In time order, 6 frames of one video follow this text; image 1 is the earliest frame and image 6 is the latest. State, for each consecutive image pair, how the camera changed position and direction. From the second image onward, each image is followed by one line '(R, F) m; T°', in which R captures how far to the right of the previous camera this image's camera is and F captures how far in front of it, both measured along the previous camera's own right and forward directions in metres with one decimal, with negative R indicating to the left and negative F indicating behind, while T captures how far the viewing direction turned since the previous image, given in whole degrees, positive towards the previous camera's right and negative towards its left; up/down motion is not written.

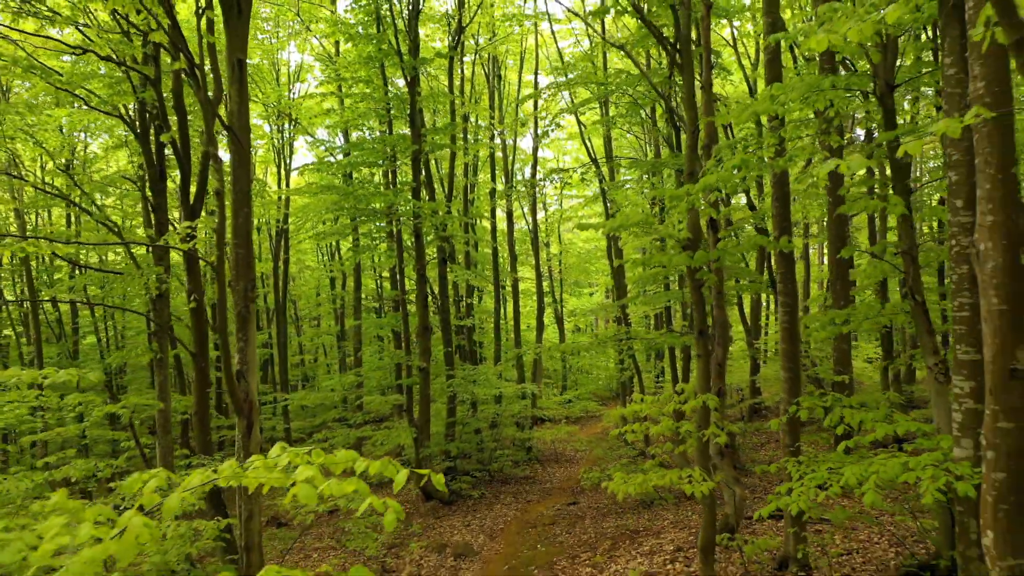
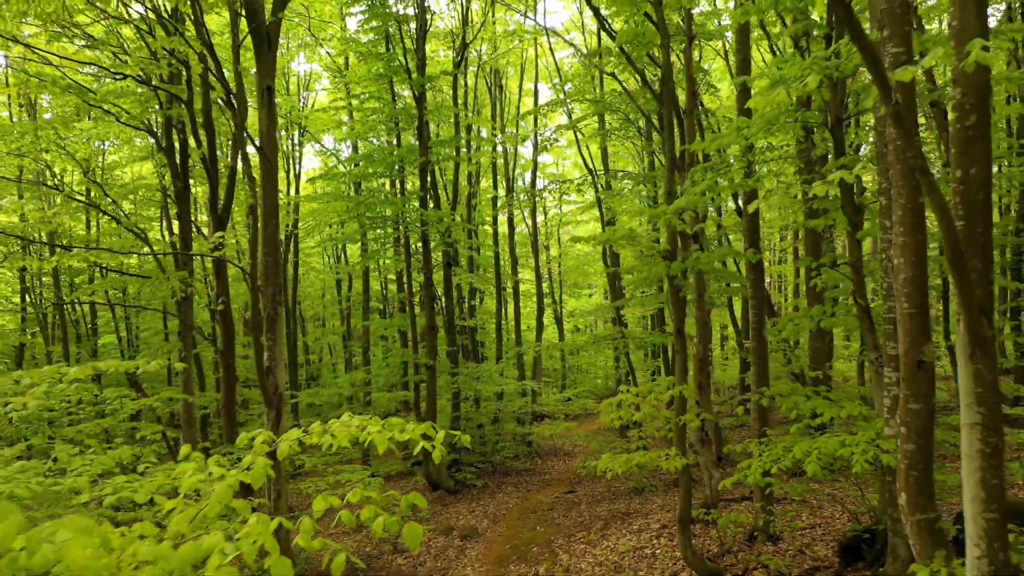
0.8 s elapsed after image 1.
(0.0, -0.7) m; 0°
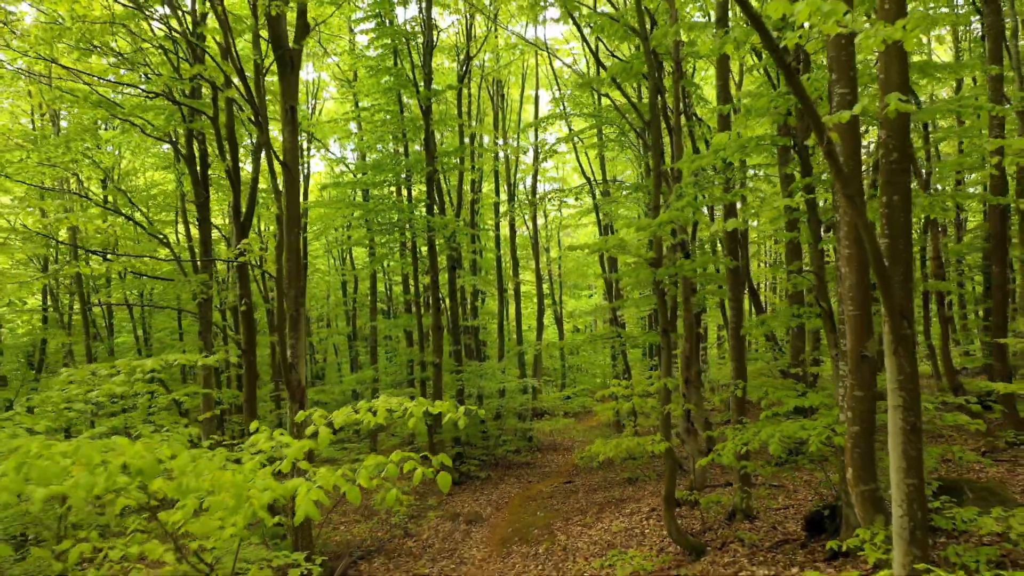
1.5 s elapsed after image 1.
(0.0, -0.7) m; 0°
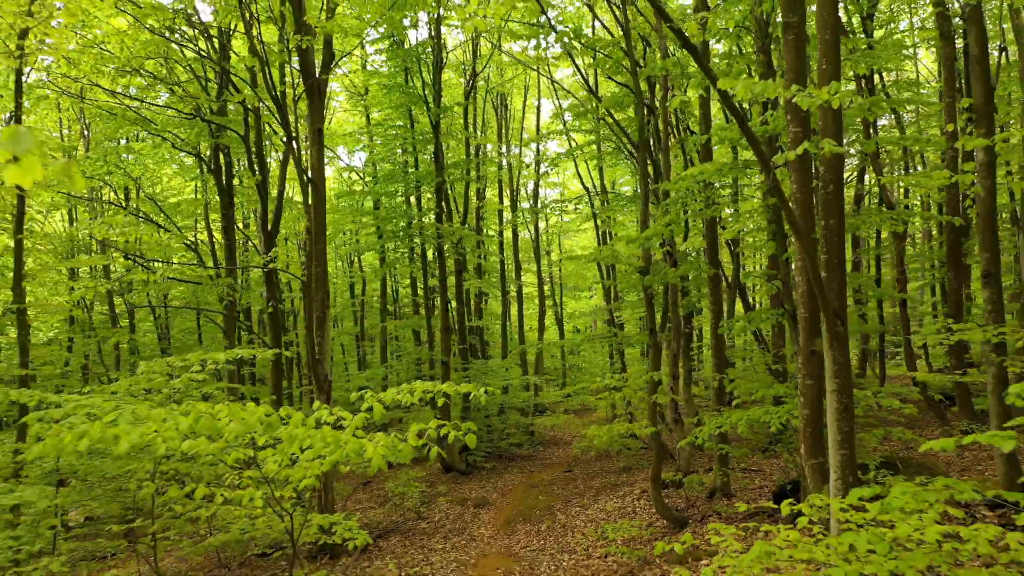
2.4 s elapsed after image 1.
(-0.1, -0.9) m; 0°
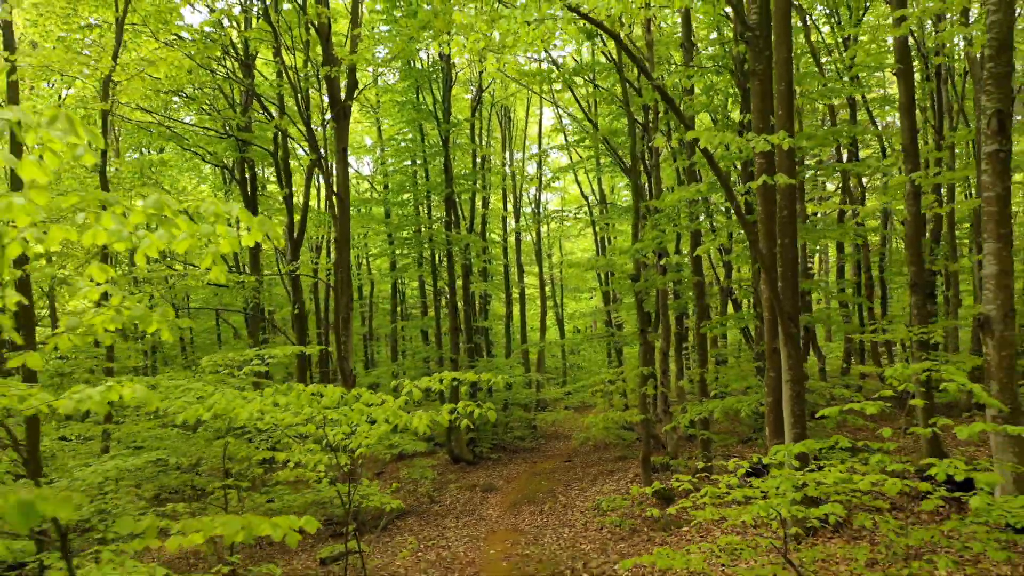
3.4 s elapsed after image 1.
(-0.1, -1.0) m; 0°
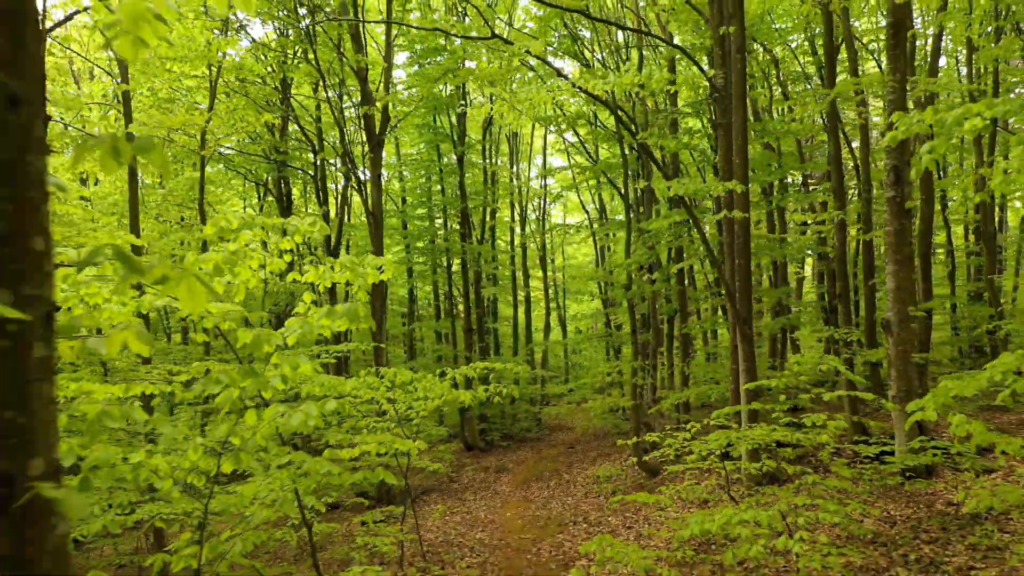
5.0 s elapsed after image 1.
(-0.2, -1.6) m; 0°
